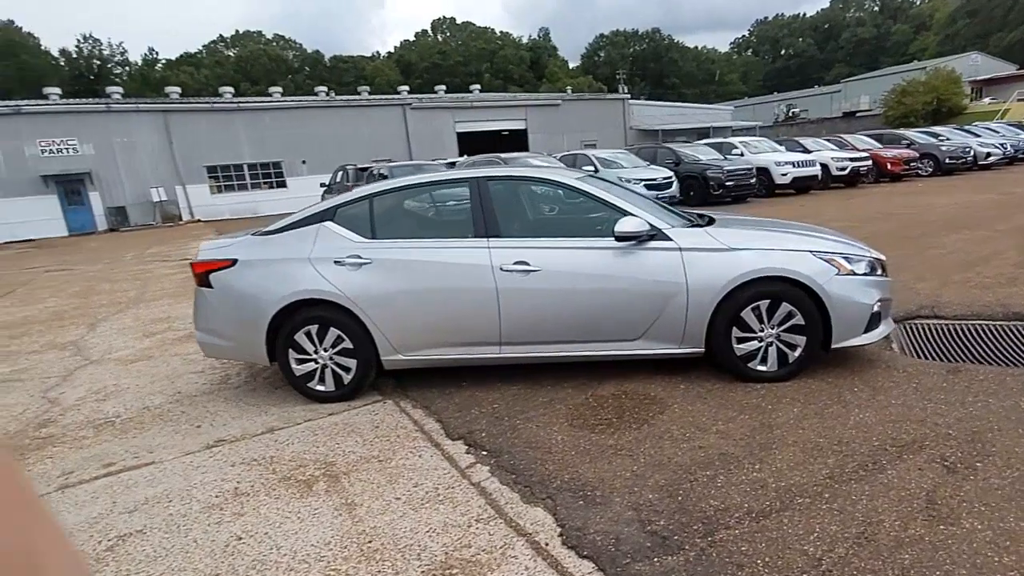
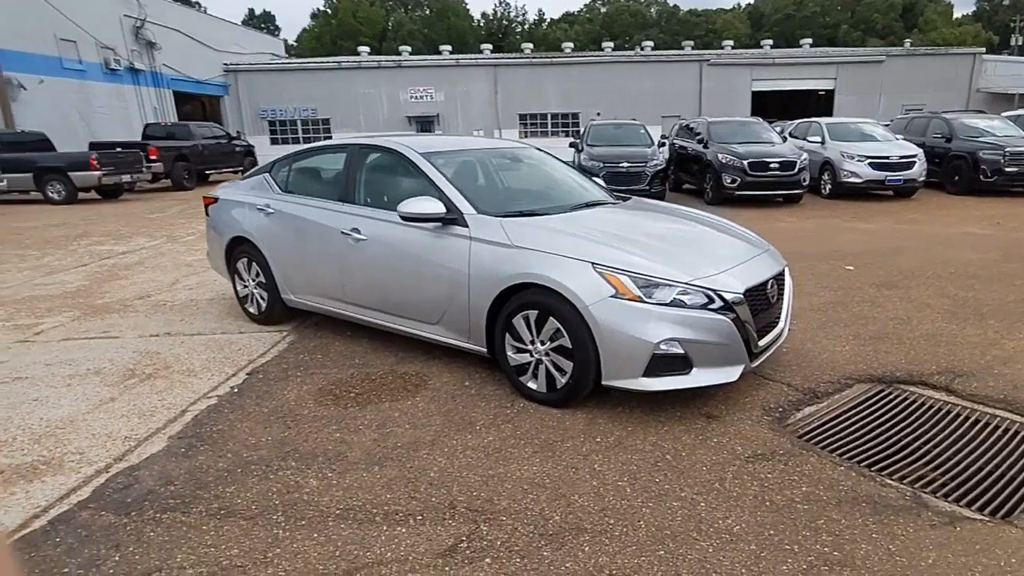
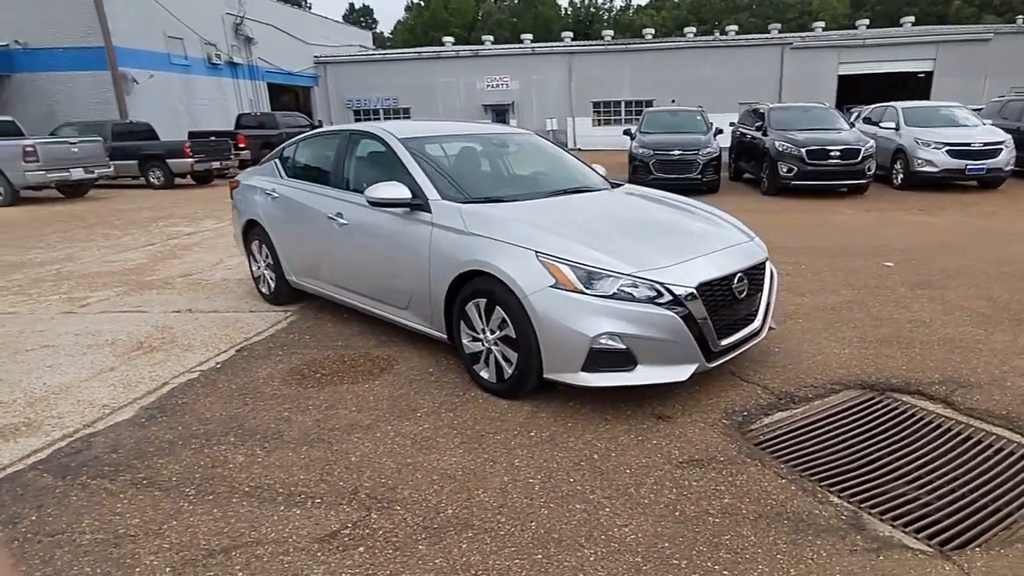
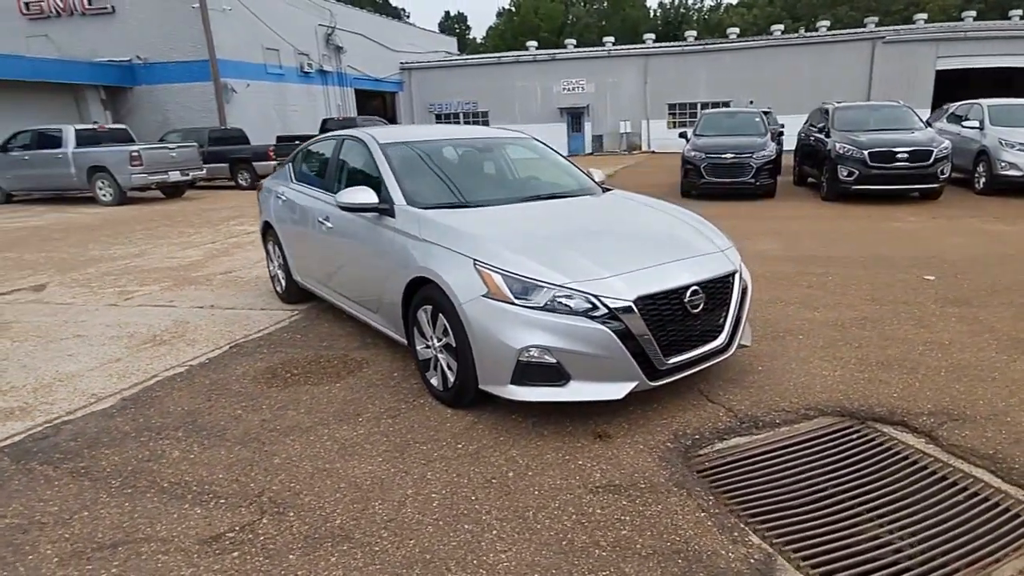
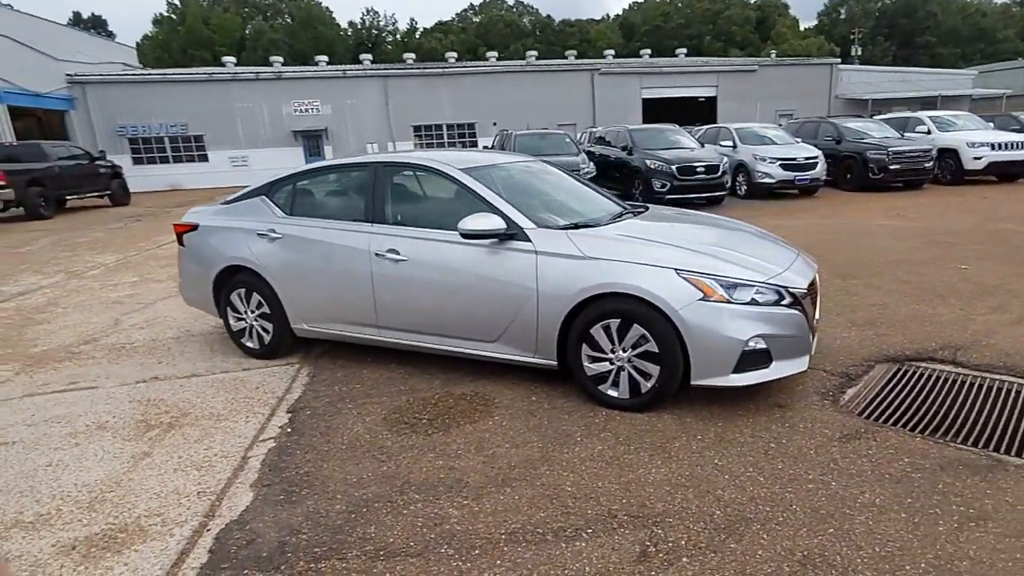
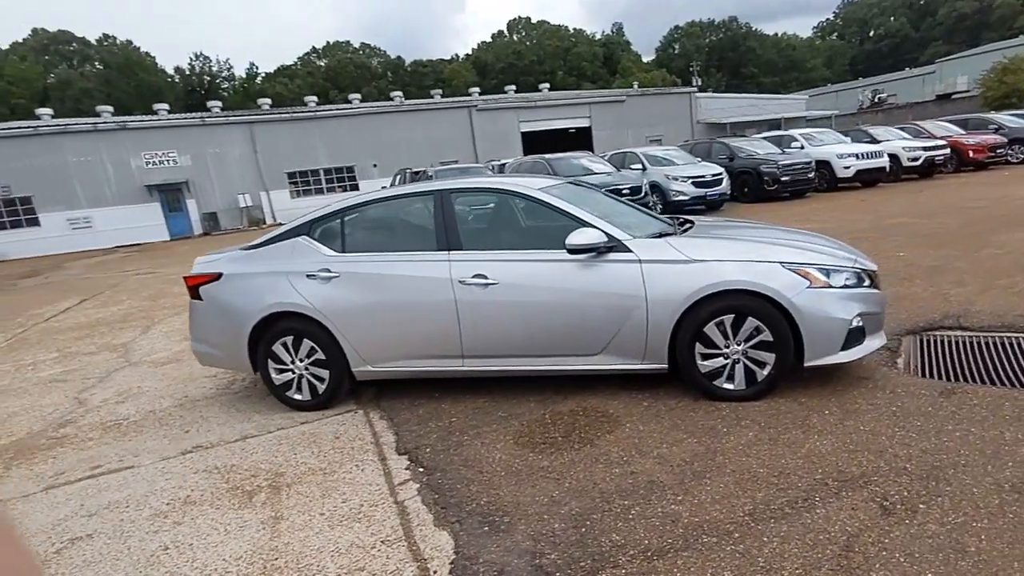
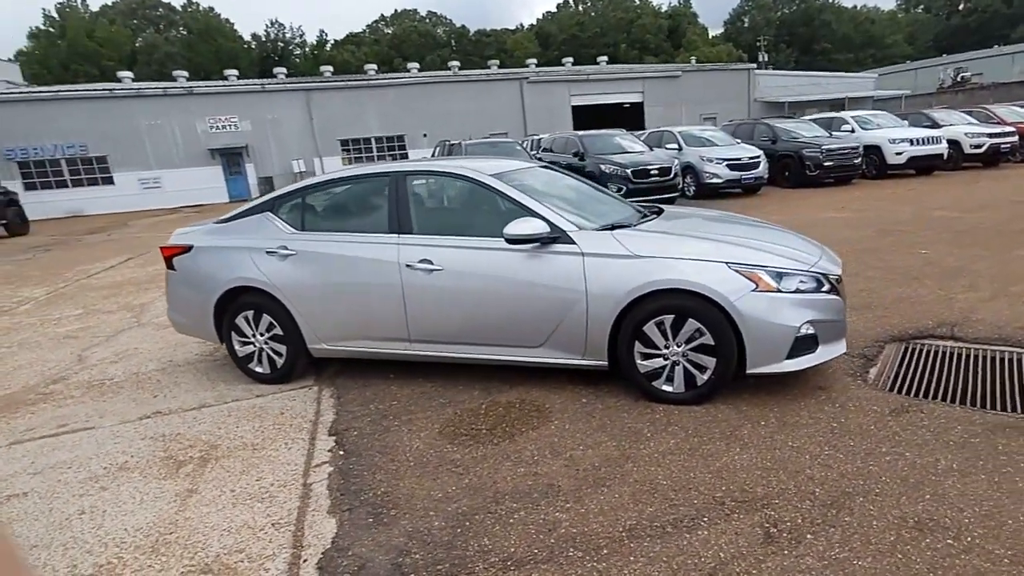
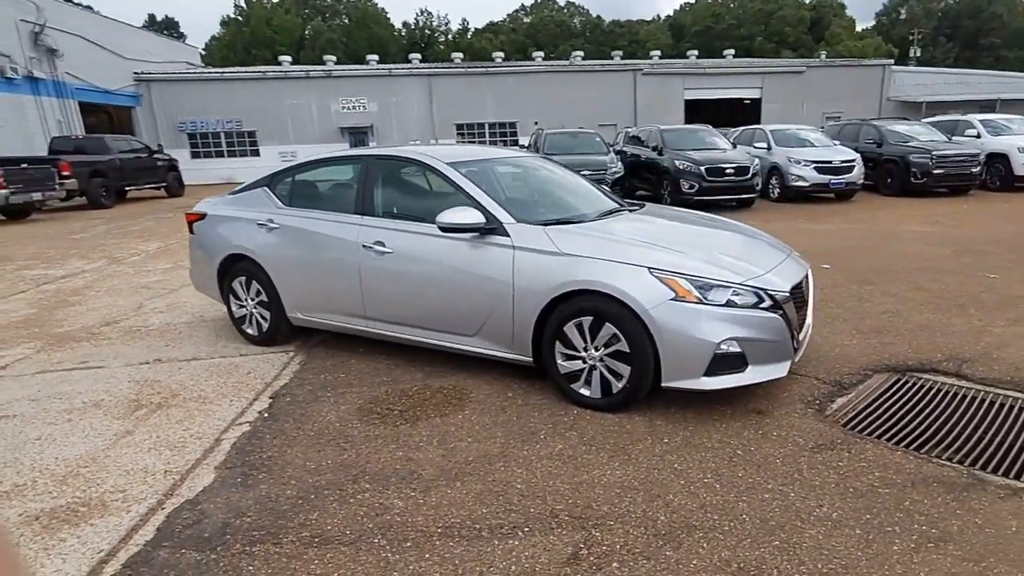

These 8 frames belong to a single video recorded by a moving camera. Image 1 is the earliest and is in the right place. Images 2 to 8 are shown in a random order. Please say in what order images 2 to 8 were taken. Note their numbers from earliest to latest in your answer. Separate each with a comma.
6, 7, 5, 8, 2, 3, 4
